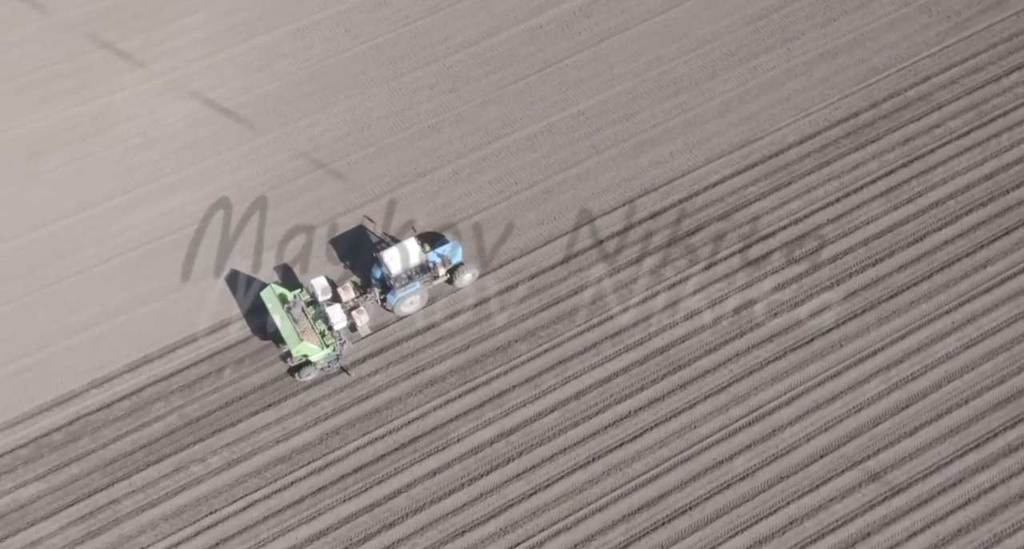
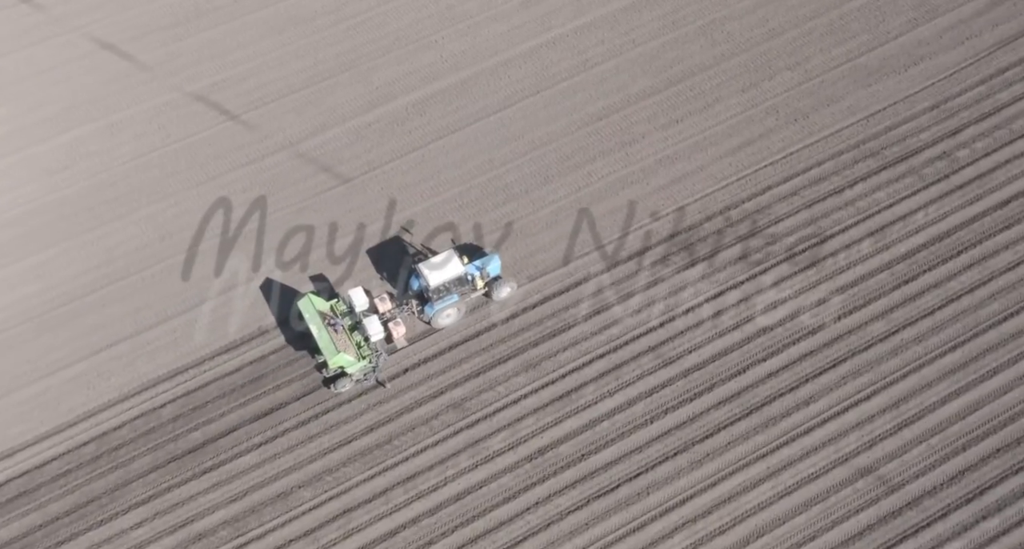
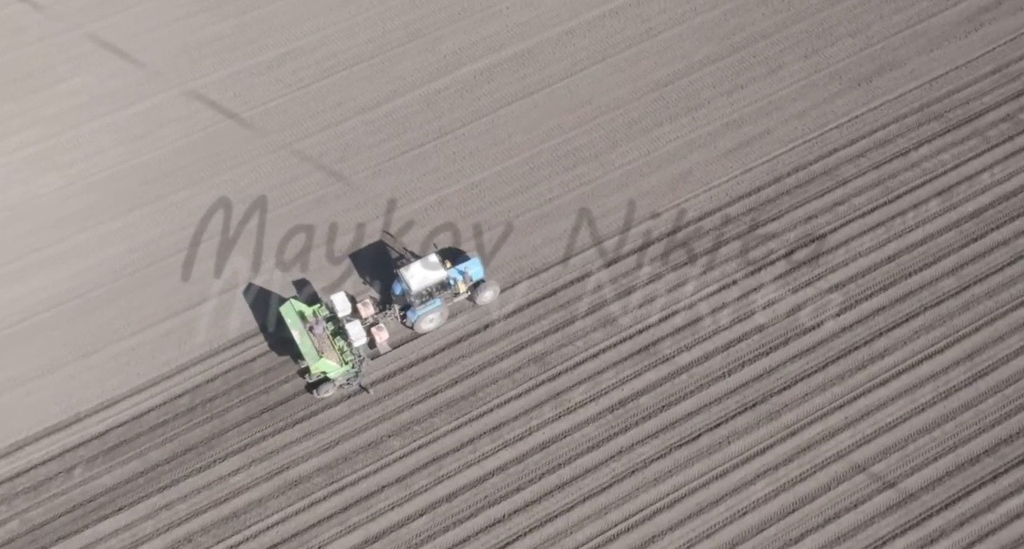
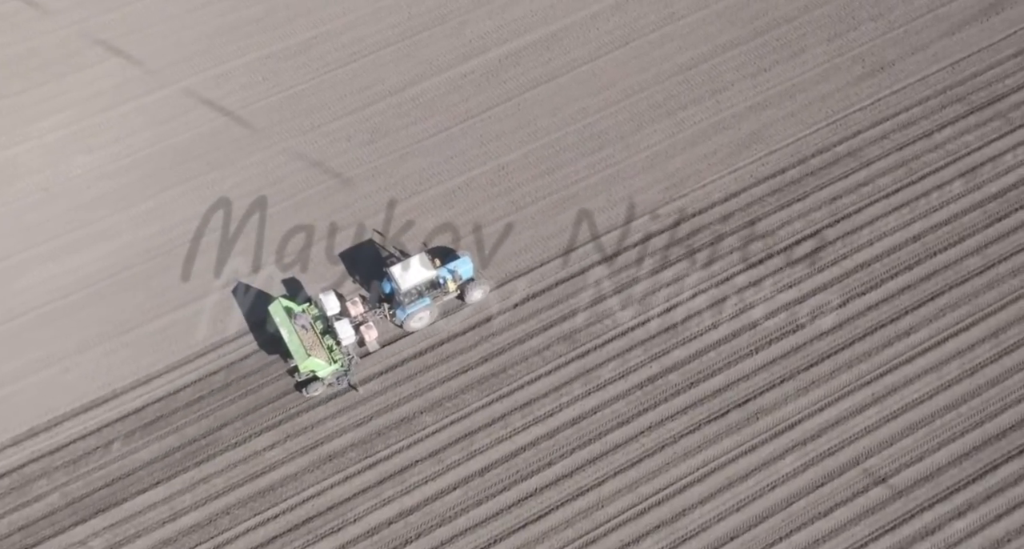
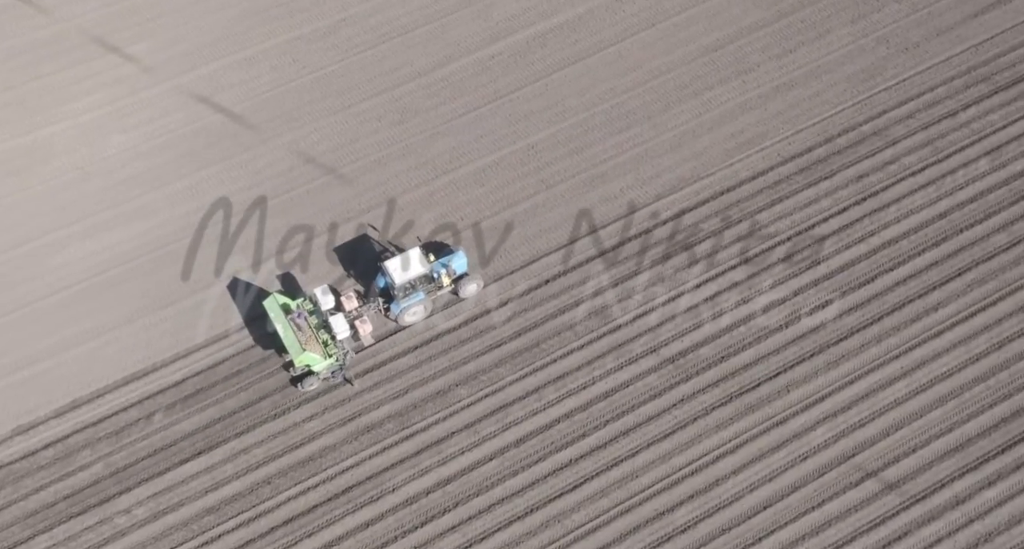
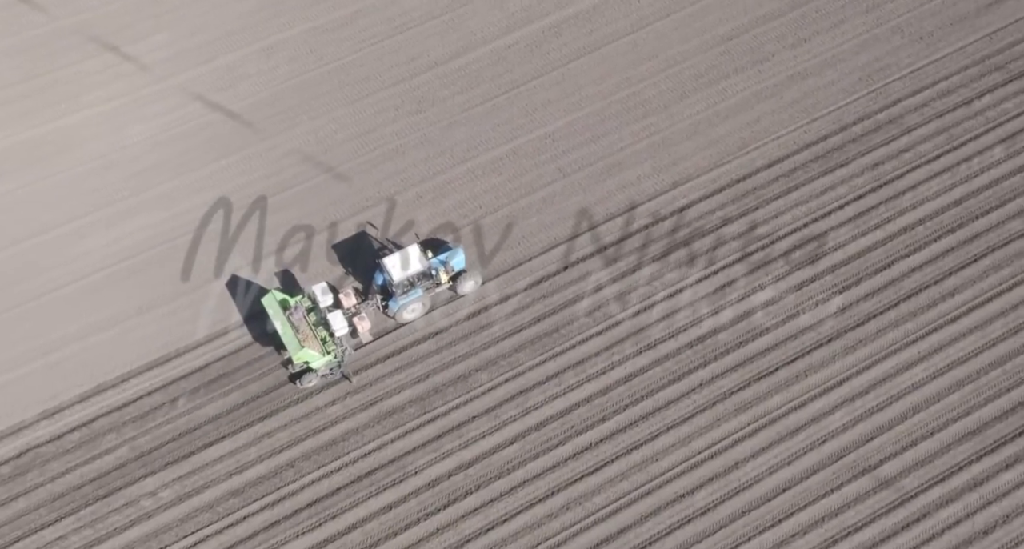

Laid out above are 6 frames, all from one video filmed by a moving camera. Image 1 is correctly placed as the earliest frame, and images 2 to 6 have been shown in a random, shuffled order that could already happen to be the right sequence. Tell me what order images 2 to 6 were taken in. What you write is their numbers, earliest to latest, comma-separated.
6, 5, 4, 3, 2
